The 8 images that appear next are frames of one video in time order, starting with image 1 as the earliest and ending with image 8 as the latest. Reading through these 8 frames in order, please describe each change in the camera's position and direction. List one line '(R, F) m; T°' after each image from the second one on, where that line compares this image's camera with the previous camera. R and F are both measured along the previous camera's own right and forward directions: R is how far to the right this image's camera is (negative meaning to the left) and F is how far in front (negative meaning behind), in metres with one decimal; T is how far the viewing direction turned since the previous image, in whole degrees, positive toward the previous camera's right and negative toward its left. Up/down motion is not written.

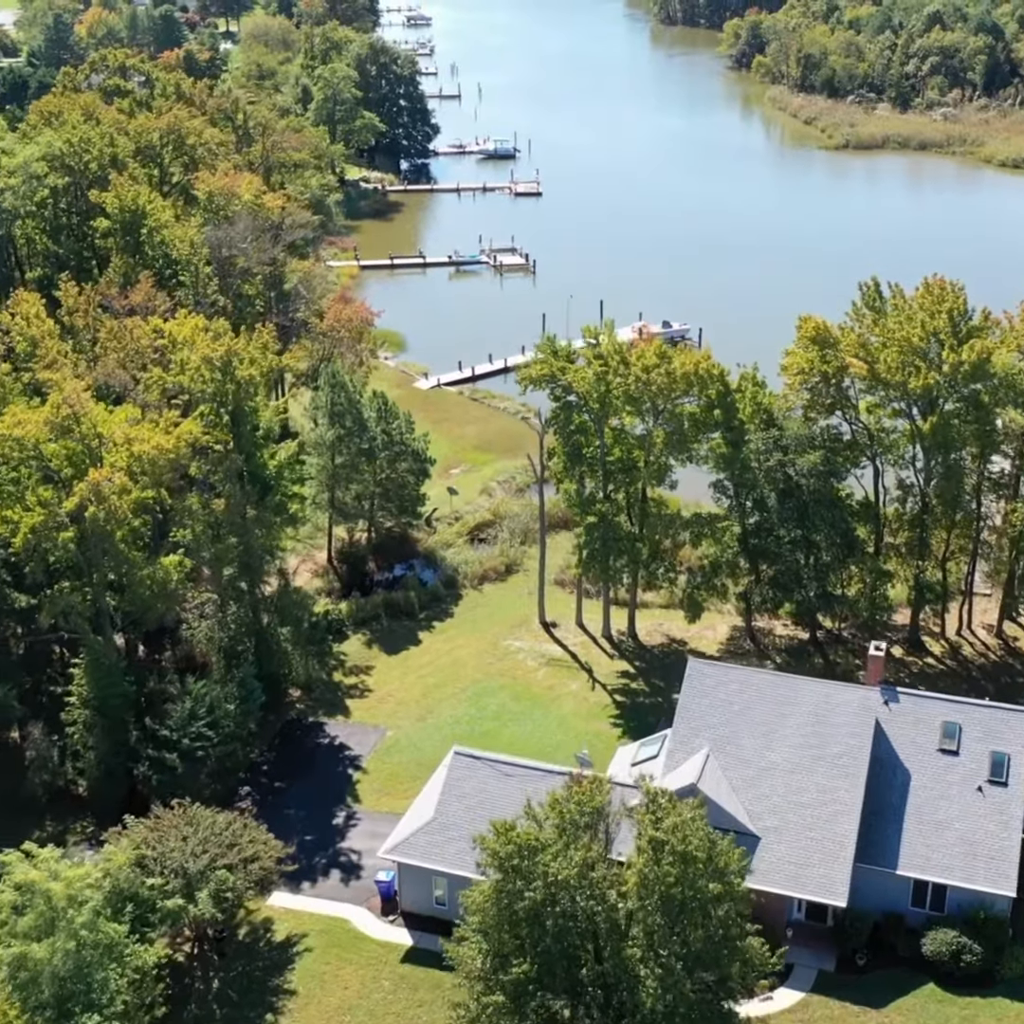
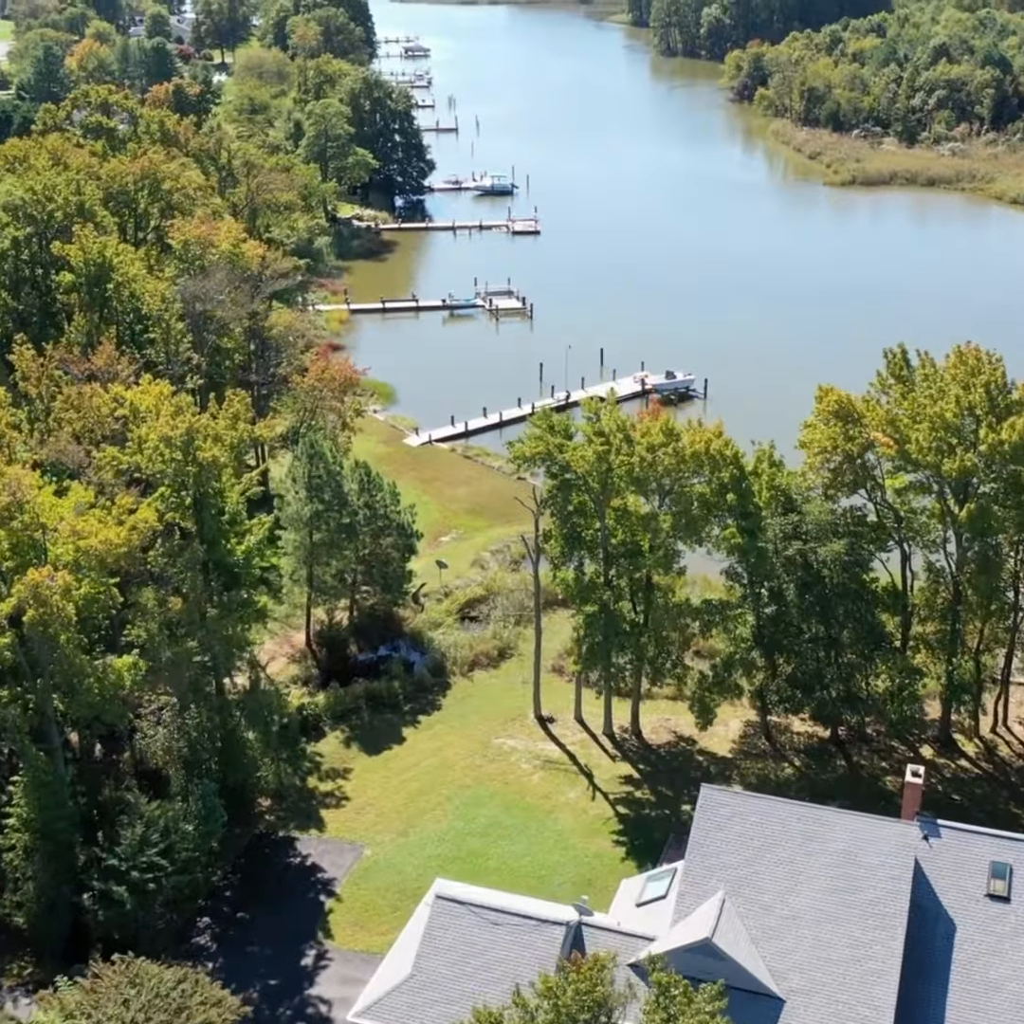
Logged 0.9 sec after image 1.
(+0.1, +2.6) m; 0°
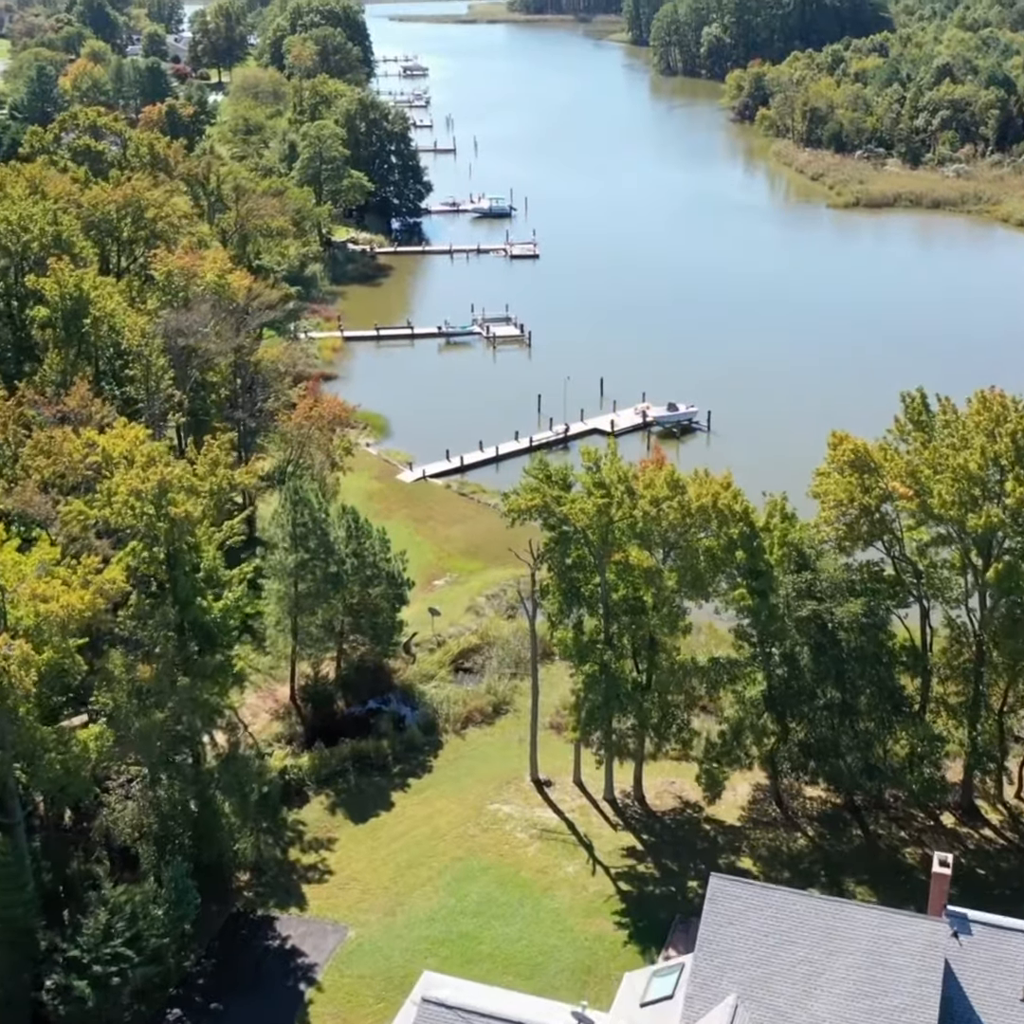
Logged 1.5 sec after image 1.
(+0.1, +1.6) m; 0°
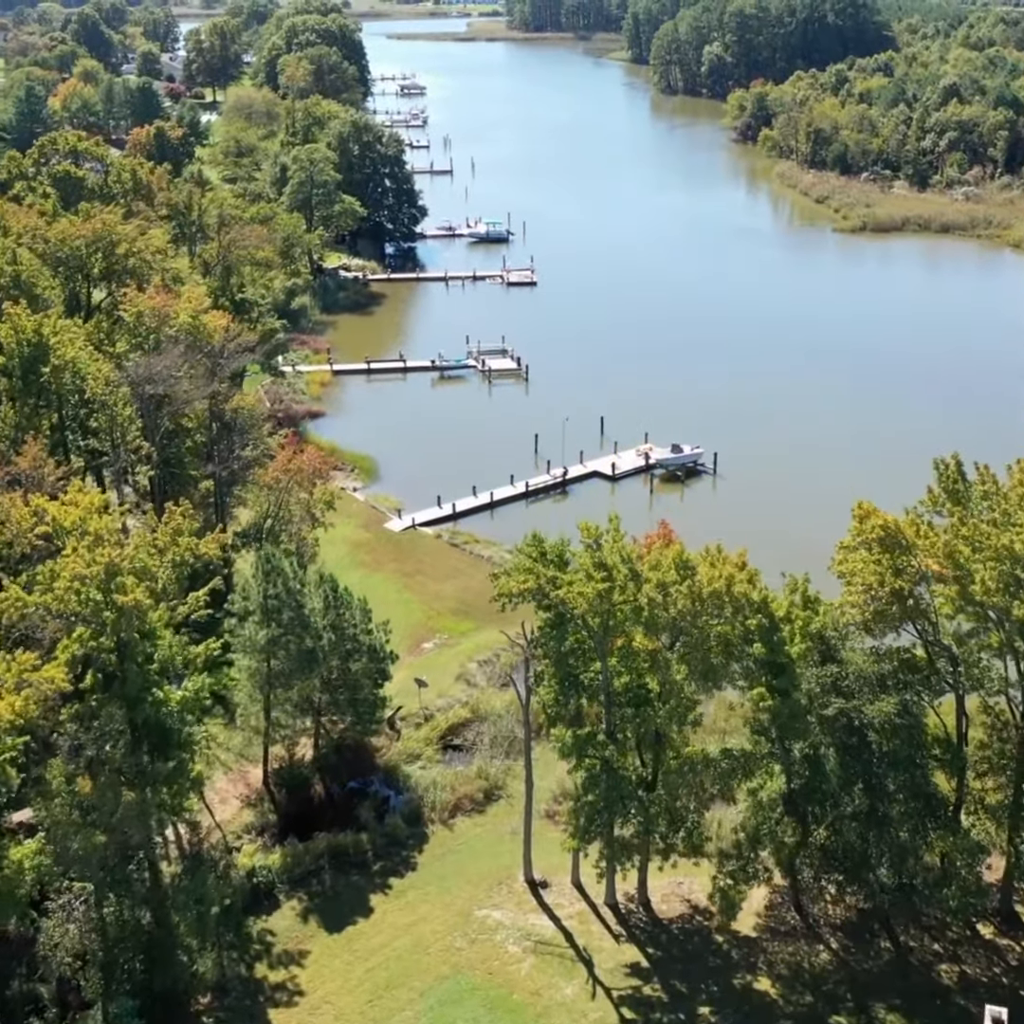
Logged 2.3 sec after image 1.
(+0.1, +2.4) m; 0°
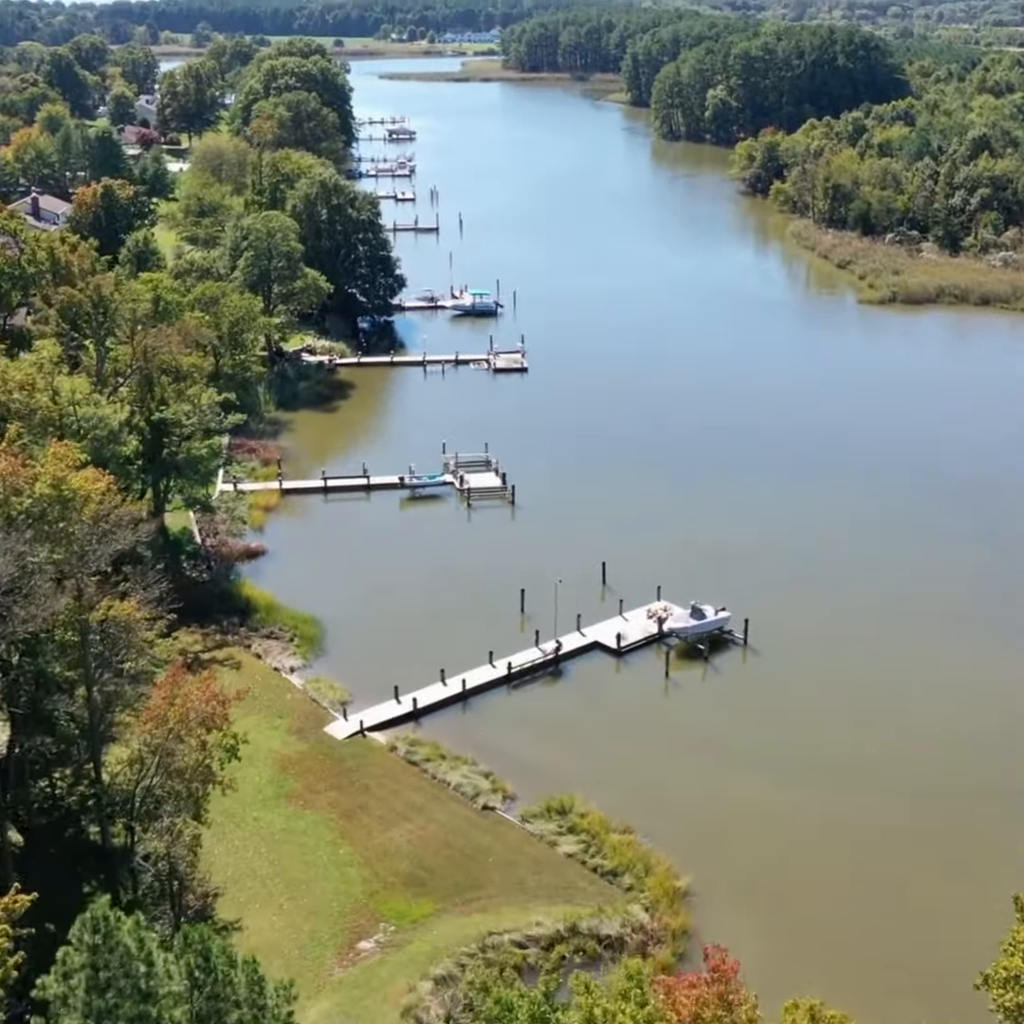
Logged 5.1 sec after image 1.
(+0.4, +9.0) m; 0°
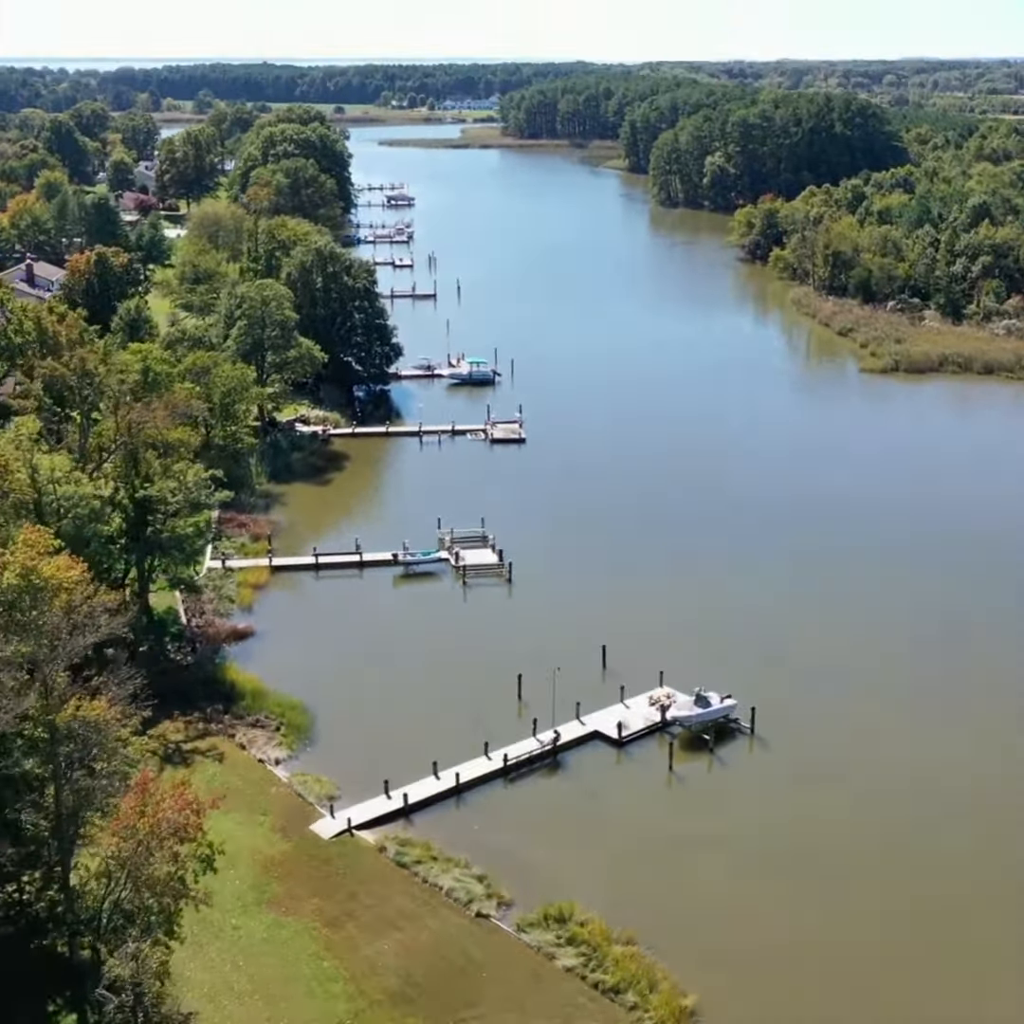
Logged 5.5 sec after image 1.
(+0.1, +1.4) m; 0°
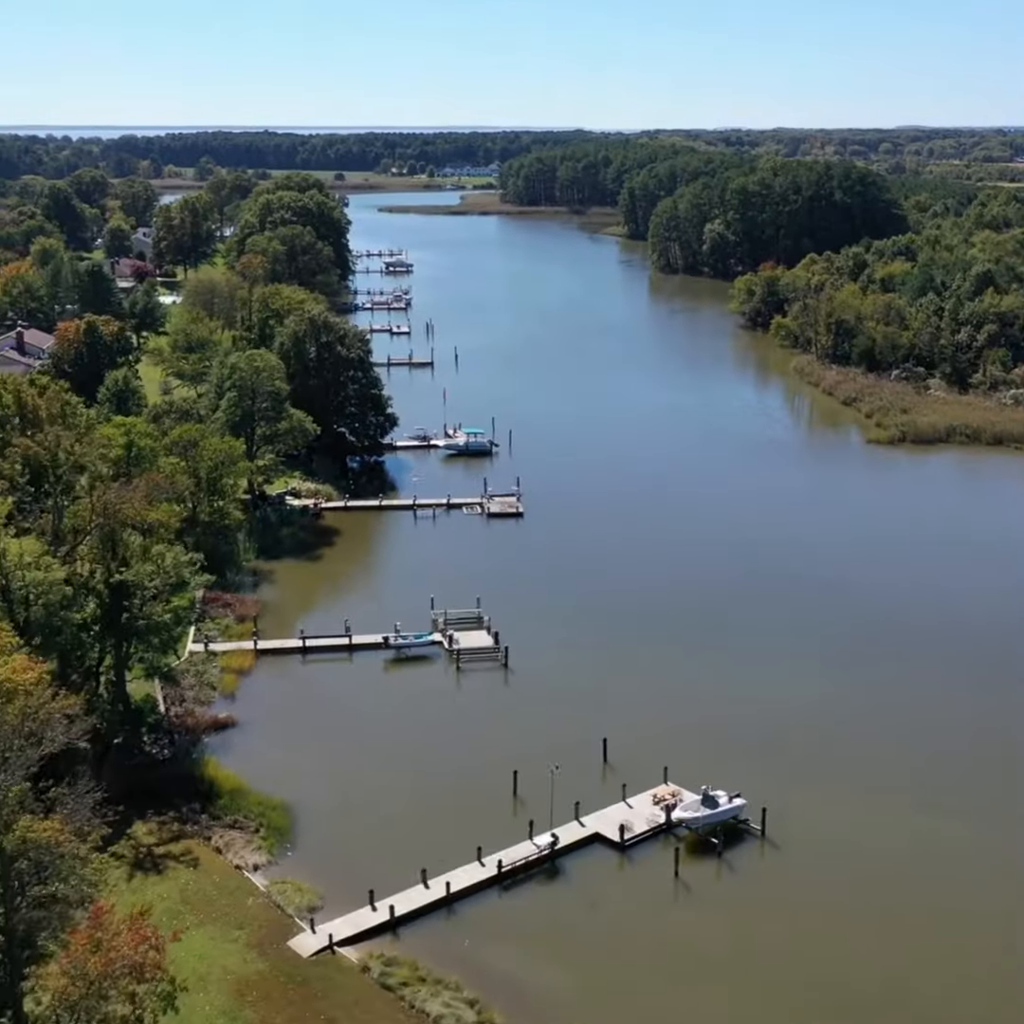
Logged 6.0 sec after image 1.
(+0.1, +1.9) m; 0°
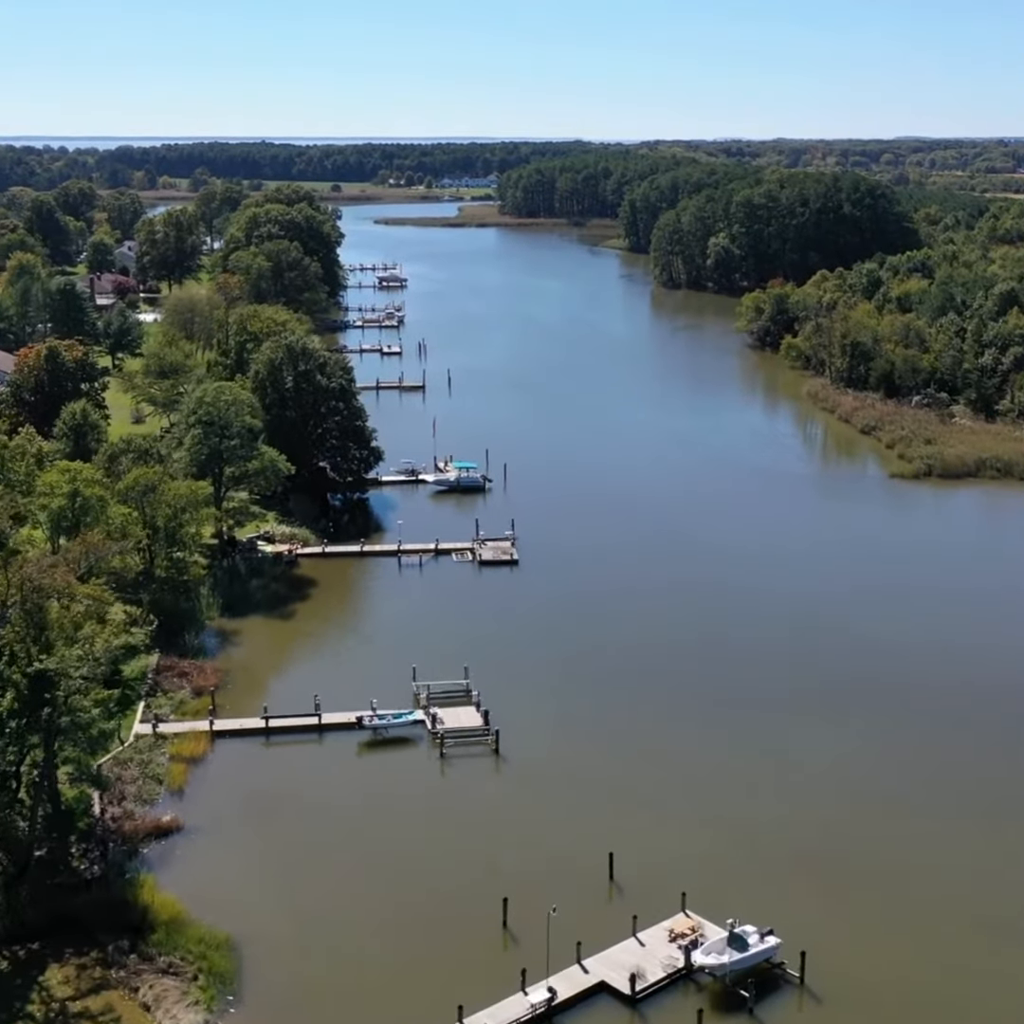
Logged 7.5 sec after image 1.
(+0.2, +5.3) m; 0°
